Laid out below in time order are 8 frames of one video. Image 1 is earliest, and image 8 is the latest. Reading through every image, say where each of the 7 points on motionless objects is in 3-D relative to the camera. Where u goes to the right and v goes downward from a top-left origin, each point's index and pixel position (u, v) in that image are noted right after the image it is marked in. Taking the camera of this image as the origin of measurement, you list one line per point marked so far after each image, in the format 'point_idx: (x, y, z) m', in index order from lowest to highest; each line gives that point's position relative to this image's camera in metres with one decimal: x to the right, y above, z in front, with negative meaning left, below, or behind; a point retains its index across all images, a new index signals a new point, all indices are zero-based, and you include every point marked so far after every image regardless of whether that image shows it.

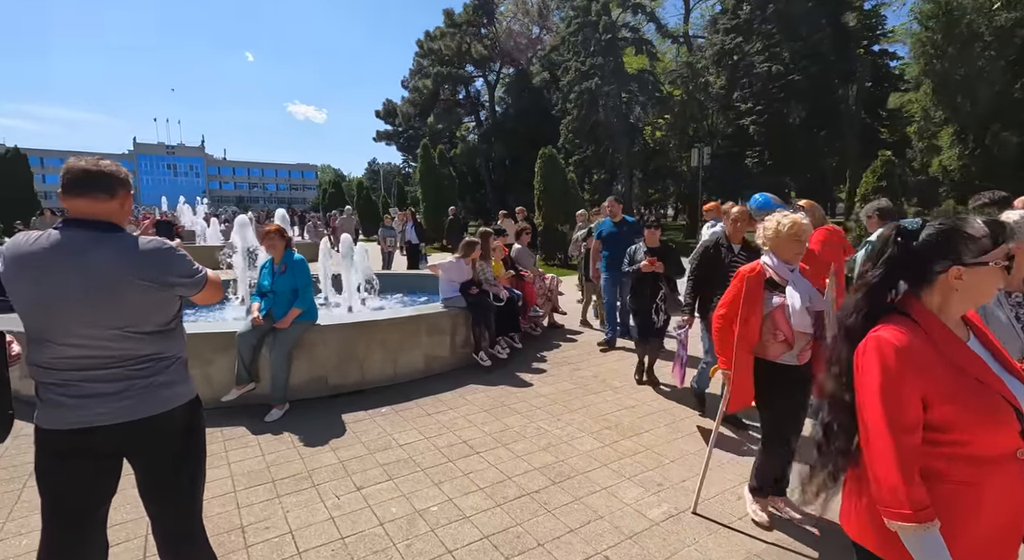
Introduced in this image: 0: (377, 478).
0: (-0.9, -1.4, +3.5) m
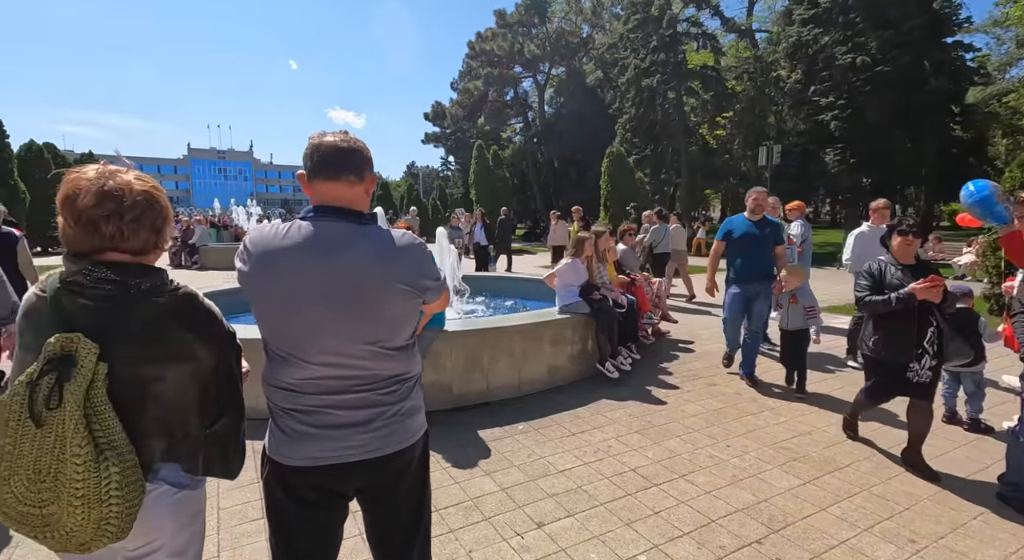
0: (+0.3, -1.4, +3.0) m
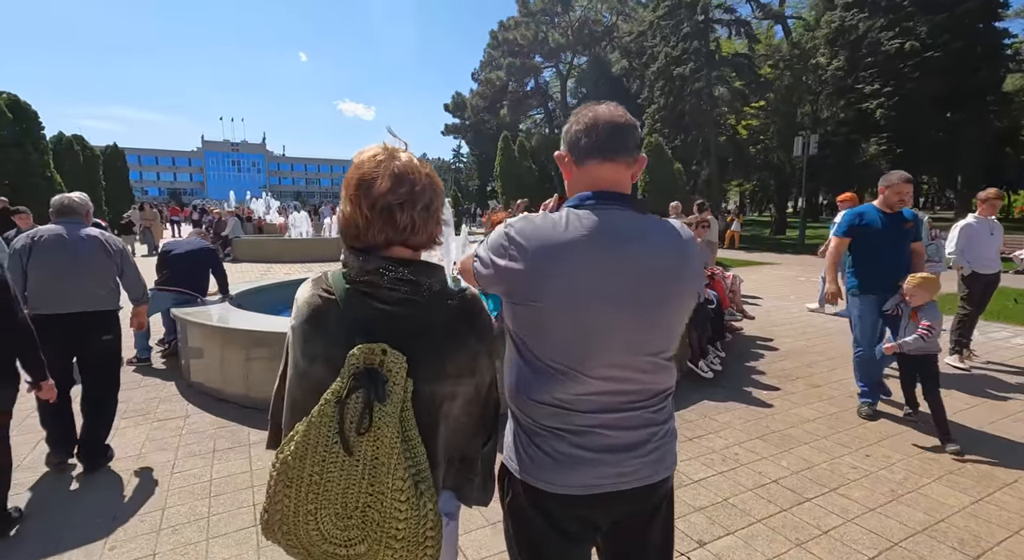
0: (+1.1, -1.4, +2.8) m
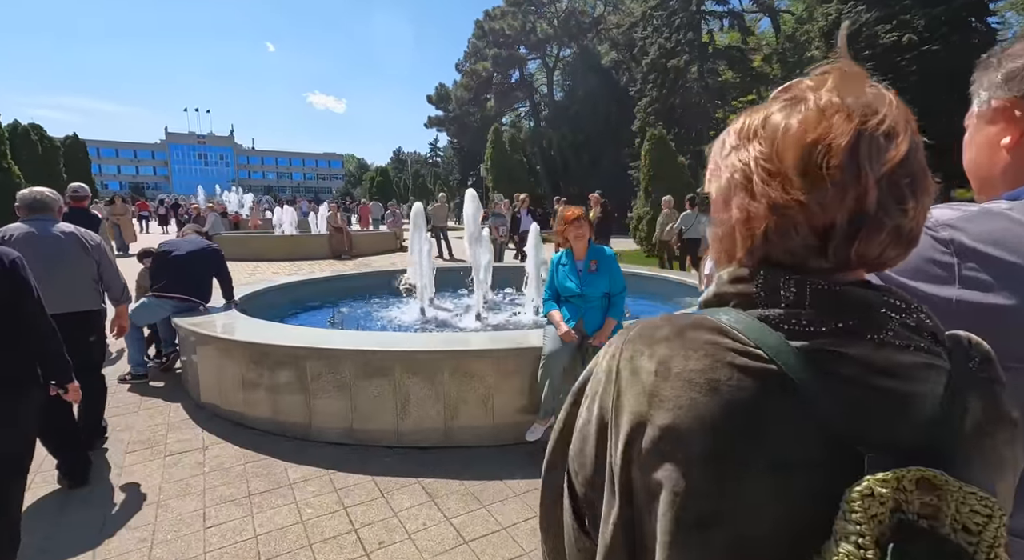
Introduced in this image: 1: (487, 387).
0: (+1.7, -1.4, +2.3) m
1: (-0.2, -0.8, +3.7) m
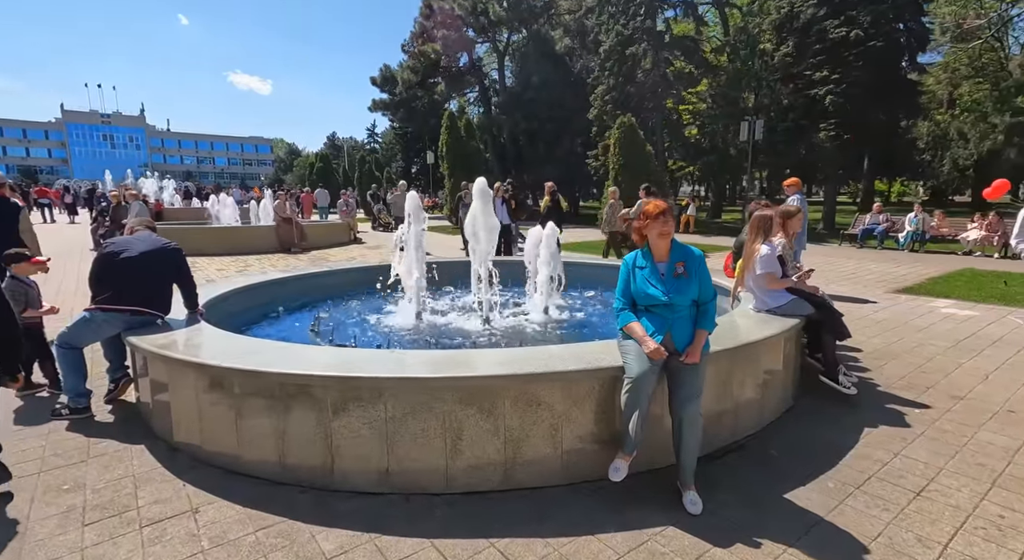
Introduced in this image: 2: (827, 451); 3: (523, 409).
0: (+2.3, -1.5, +1.9) m
1: (+0.3, -0.8, +3.1) m
2: (+2.2, -1.2, +3.5) m
3: (+0.1, -0.8, +3.0) m
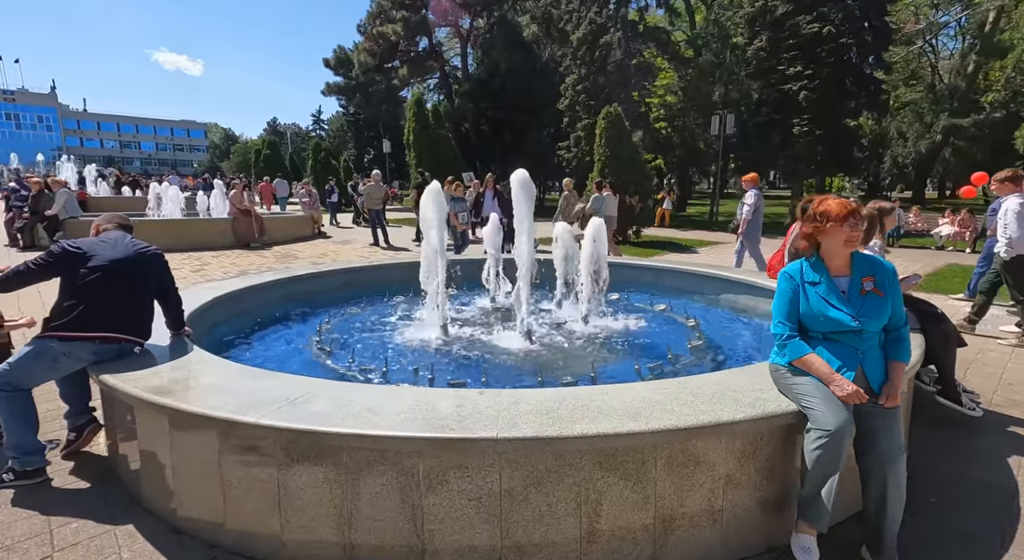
0: (+3.1, -1.6, +1.4) m
1: (+1.0, -0.9, +2.4) m
2: (+2.8, -1.3, +3.0) m
3: (+0.8, -0.9, +2.3) m
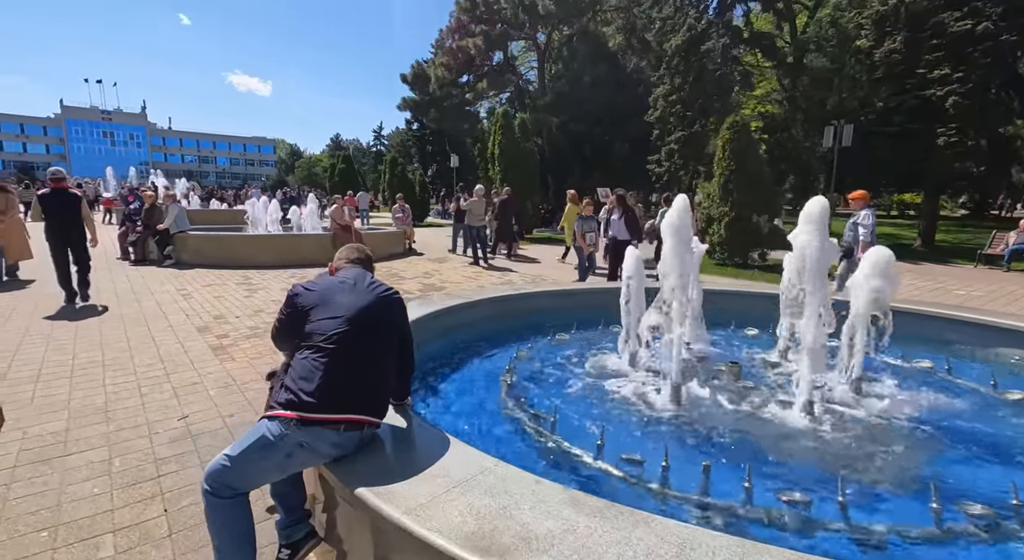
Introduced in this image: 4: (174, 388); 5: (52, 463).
0: (+4.8, -1.9, -0.2) m
1: (+2.7, -1.3, +1.0) m
2: (+4.7, -1.7, +1.5) m
3: (+2.5, -1.2, +1.0) m
4: (-3.6, -1.1, +5.4) m
5: (-3.5, -1.4, +3.8) m
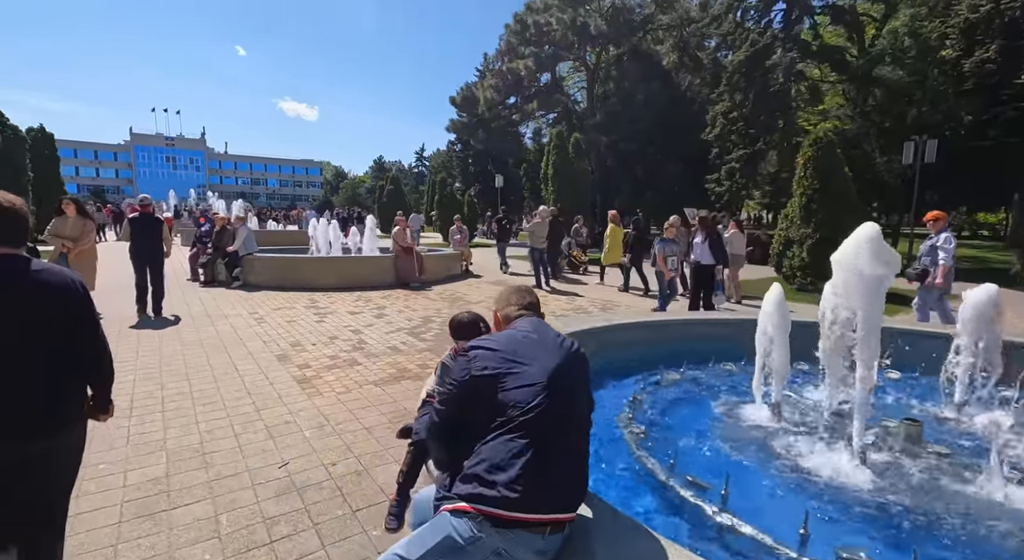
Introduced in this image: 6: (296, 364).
0: (+5.5, -2.1, -1.1) m
1: (+3.5, -1.5, +0.2) m
2: (+5.5, -1.9, +0.5) m
3: (+3.3, -1.4, +0.2) m
4: (-2.4, -1.5, +5.0) m
5: (-2.5, -1.7, +3.5) m
6: (-3.1, -1.2, +7.2) m
